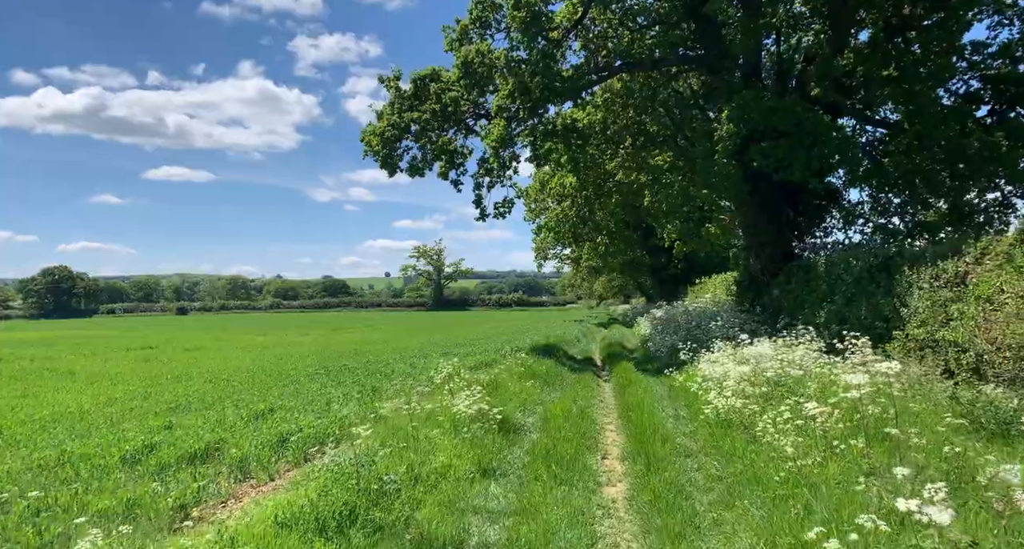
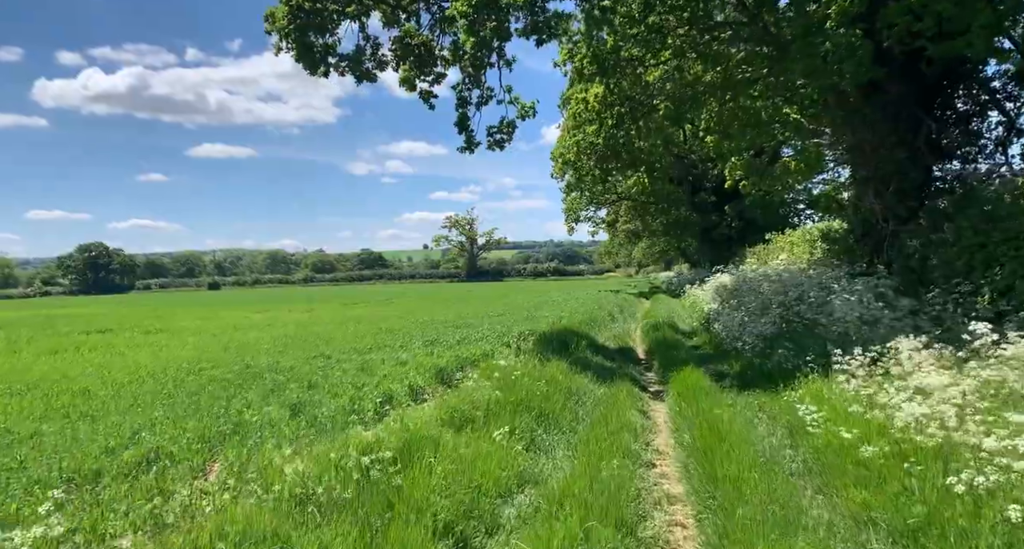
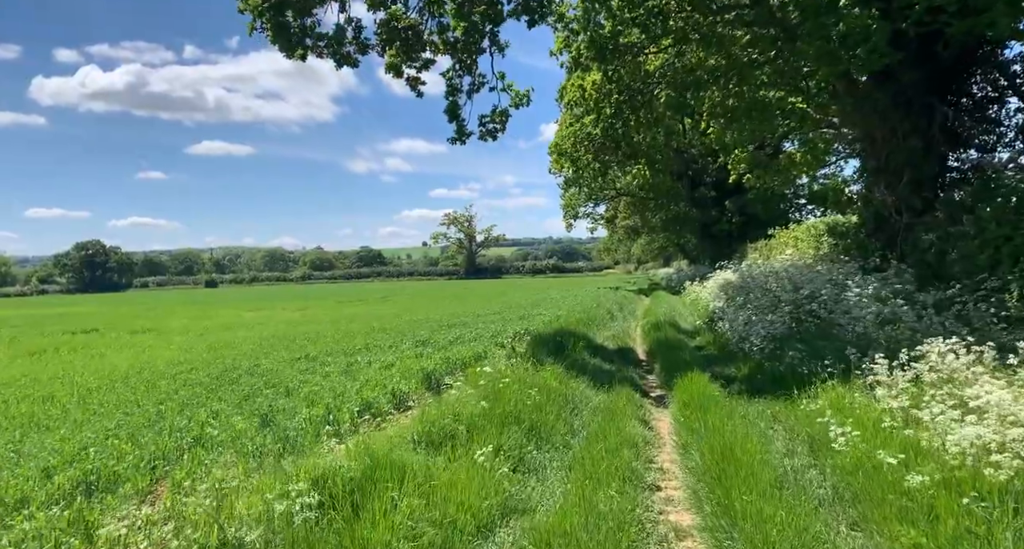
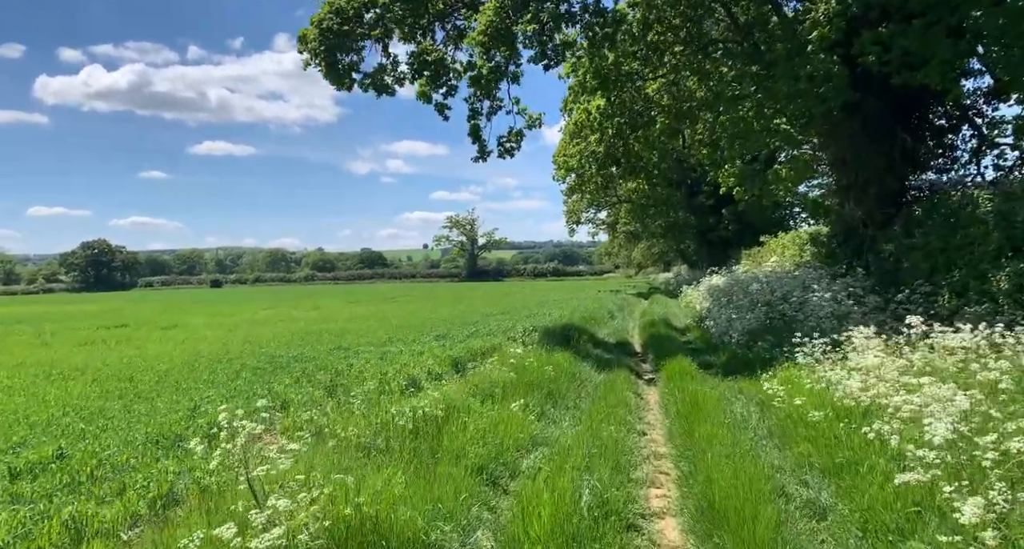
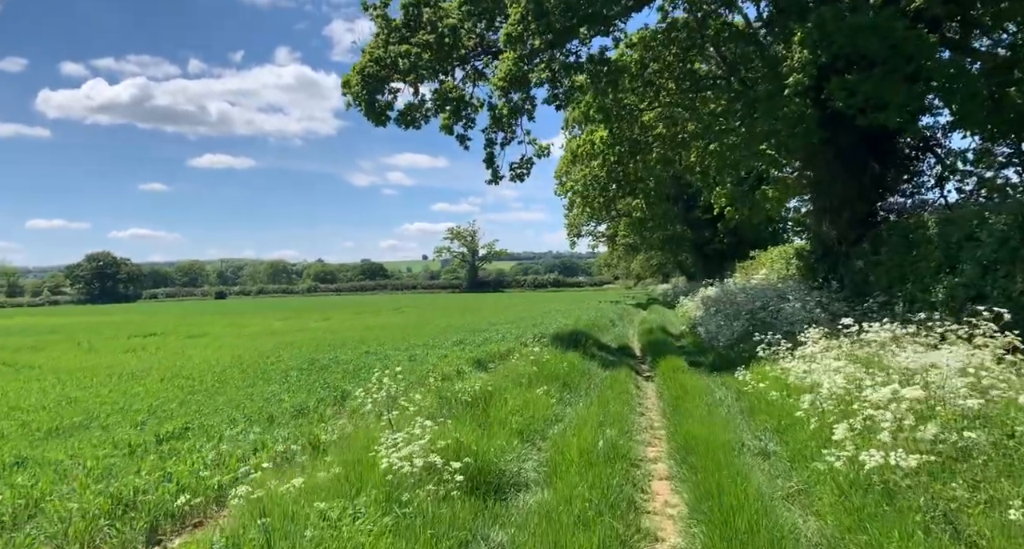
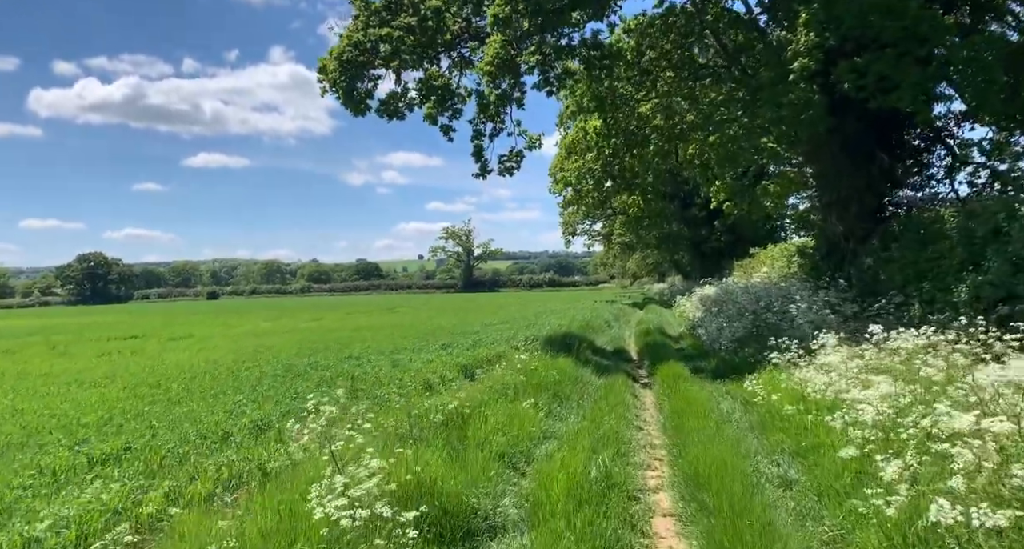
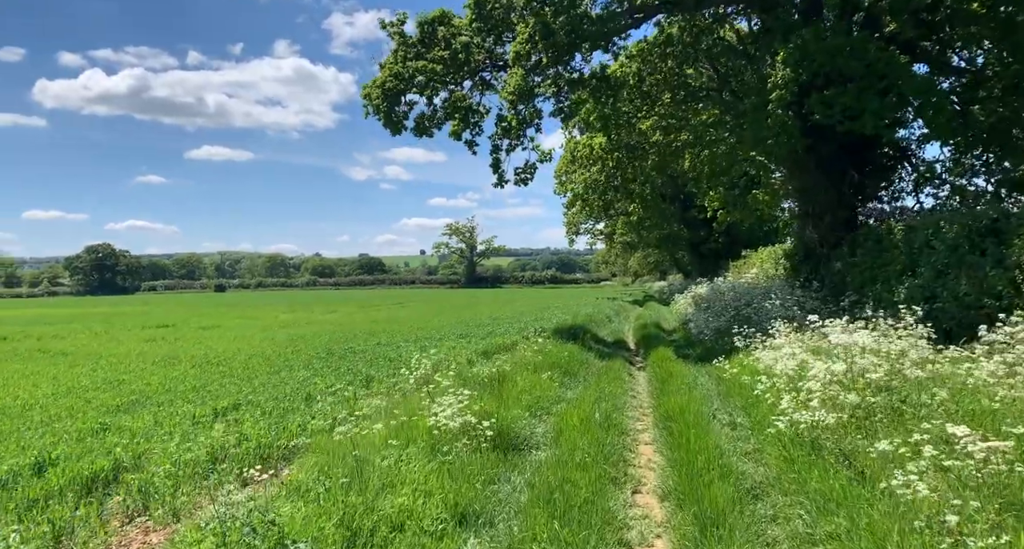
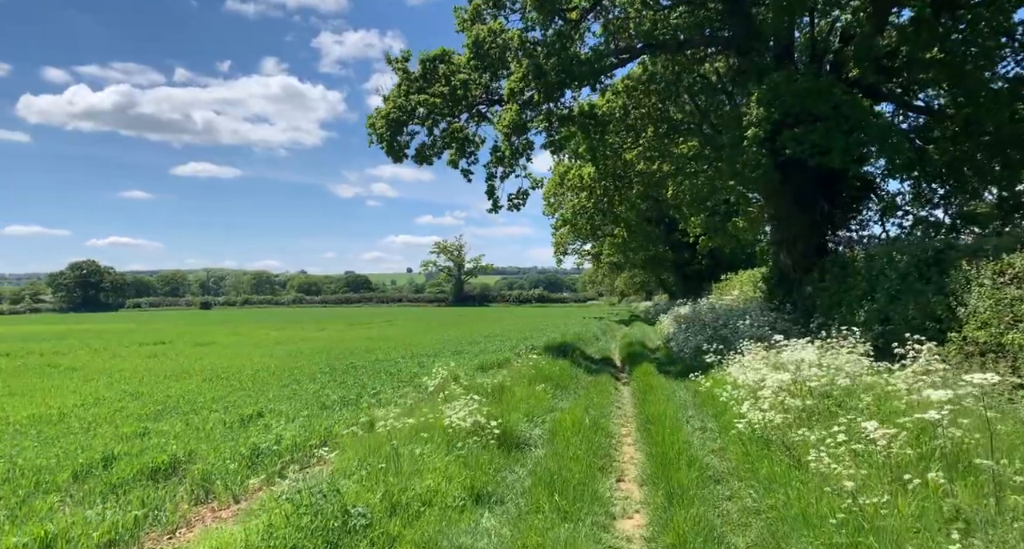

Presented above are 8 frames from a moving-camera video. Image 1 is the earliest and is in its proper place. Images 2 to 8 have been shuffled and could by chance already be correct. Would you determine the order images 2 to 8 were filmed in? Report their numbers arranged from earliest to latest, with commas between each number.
8, 7, 5, 6, 4, 2, 3
